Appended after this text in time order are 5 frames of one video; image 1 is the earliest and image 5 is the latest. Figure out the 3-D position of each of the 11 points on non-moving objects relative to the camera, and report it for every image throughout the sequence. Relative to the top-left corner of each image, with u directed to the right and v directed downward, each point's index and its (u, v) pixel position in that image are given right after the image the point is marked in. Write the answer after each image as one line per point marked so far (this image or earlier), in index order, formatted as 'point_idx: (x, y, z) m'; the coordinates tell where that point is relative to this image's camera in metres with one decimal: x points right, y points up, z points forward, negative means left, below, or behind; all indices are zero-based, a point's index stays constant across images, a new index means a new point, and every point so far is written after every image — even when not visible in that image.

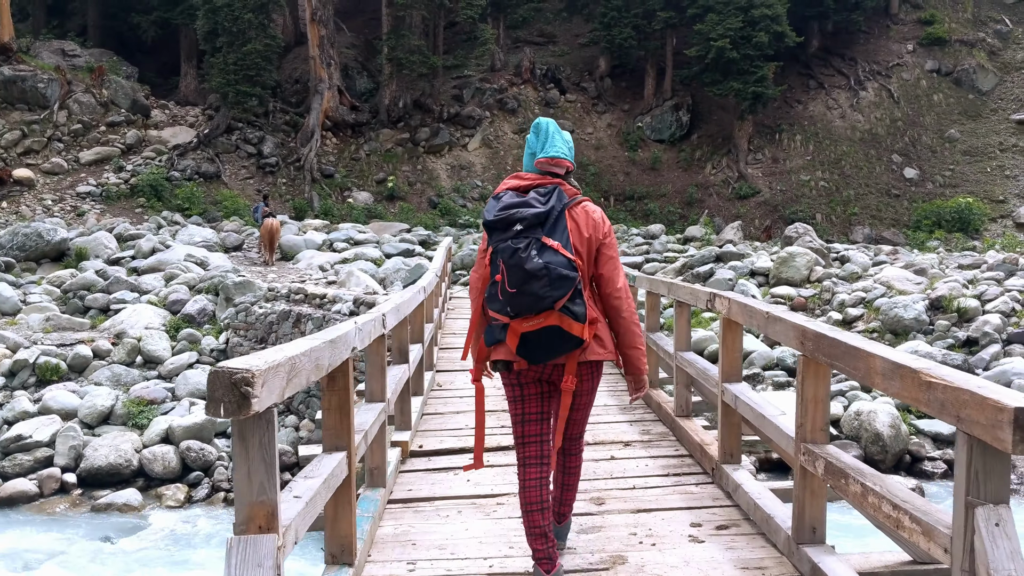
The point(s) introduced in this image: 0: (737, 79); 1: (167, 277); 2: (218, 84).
0: (+5.8, +5.4, +18.3) m
1: (-4.7, +0.1, +9.8) m
2: (-6.7, +4.6, +16.1) m
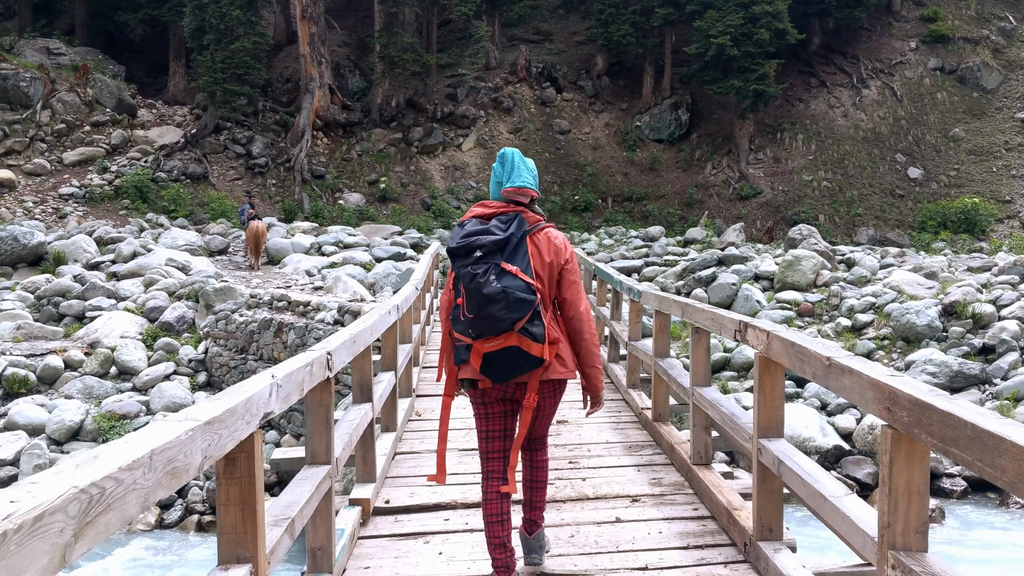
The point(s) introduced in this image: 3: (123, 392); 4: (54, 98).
0: (+5.7, +5.3, +17.9) m
1: (-4.8, +0.1, +9.4) m
2: (-6.8, +4.5, +15.6) m
3: (-4.0, -1.1, +7.3) m
4: (-10.2, +4.2, +15.9) m
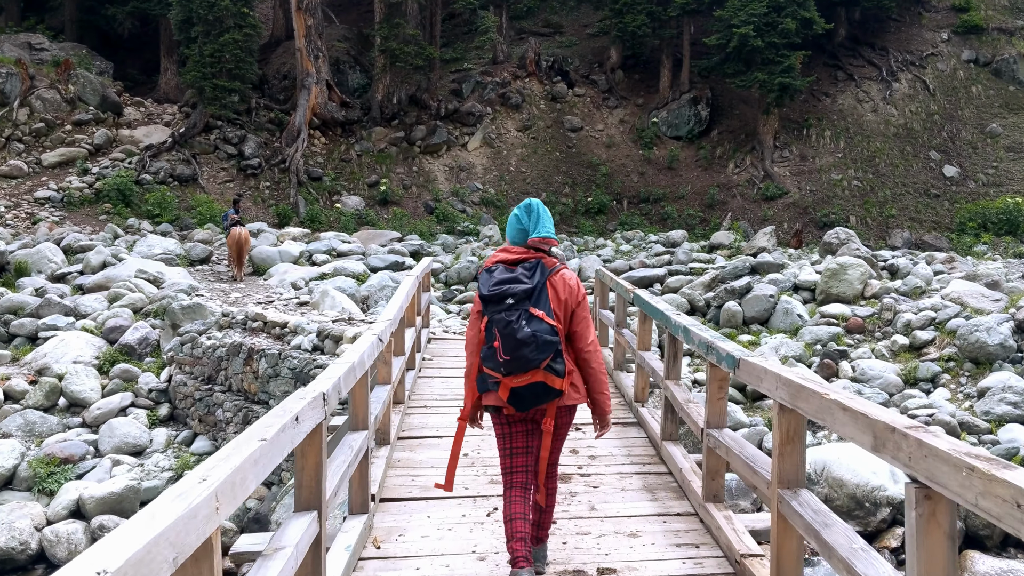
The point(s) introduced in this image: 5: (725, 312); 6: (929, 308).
0: (+5.9, +5.1, +16.8) m
1: (-4.7, -0.1, +8.4) m
2: (-6.6, +4.3, +14.6) m
3: (-3.9, -1.2, +6.3) m
4: (-10.0, +4.0, +14.9) m
5: (+2.8, -0.3, +9.5) m
6: (+5.2, -0.2, +8.9) m
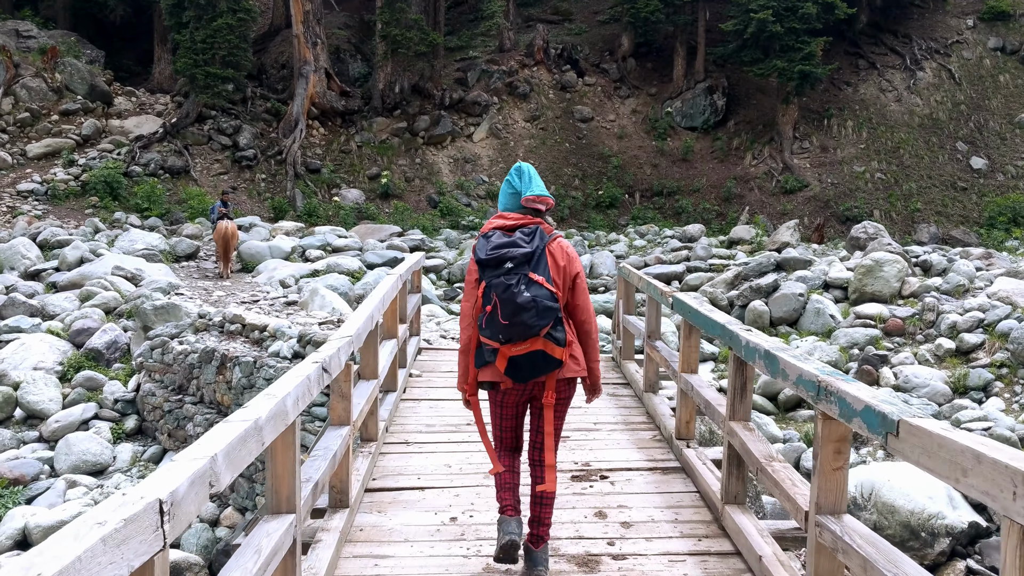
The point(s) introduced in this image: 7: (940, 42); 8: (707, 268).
0: (+6.0, +5.2, +16.0) m
1: (-4.6, -0.1, +7.7) m
2: (-6.4, +4.3, +14.0) m
3: (-3.8, -1.2, +5.6) m
4: (-9.9, +4.1, +14.3) m
5: (+2.9, -0.3, +8.8) m
6: (+5.3, -0.2, +8.1) m
7: (+11.6, +6.7, +19.5) m
8: (+2.9, +0.3, +10.5) m
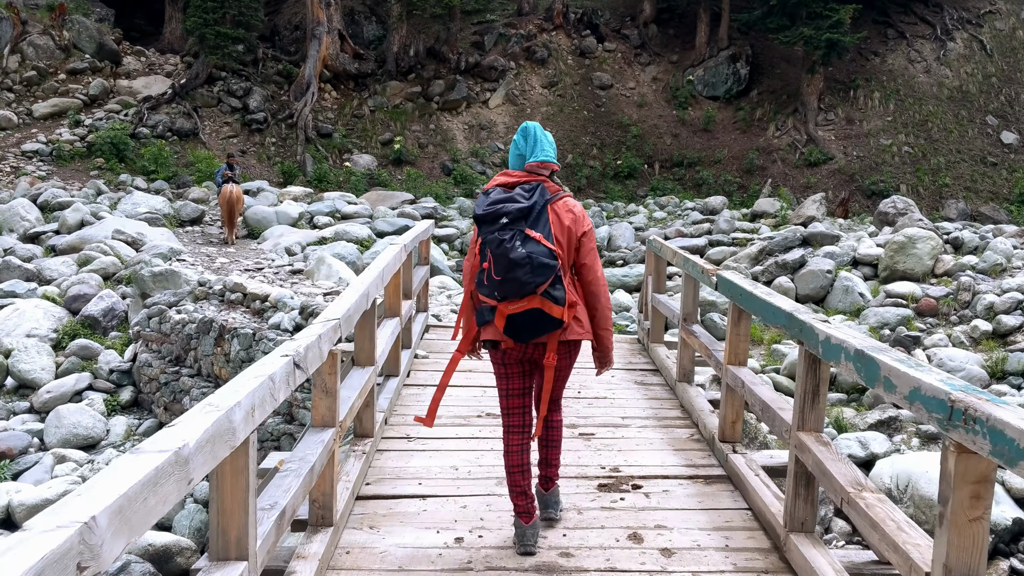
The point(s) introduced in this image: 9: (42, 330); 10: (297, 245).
0: (+6.4, +5.7, +15.3) m
1: (-4.5, +0.3, +7.4) m
2: (-6.1, +5.0, +13.6) m
3: (-3.8, -1.0, +5.4) m
4: (-9.5, +4.8, +14.0) m
5: (+3.1, 0.0, +8.4) m
6: (+5.4, 0.0, +7.7) m
7: (+12.1, +7.2, +18.6) m
8: (+3.1, +0.6, +10.1) m
9: (-4.1, -0.4, +6.2) m
10: (-2.4, +0.5, +8.1) m
